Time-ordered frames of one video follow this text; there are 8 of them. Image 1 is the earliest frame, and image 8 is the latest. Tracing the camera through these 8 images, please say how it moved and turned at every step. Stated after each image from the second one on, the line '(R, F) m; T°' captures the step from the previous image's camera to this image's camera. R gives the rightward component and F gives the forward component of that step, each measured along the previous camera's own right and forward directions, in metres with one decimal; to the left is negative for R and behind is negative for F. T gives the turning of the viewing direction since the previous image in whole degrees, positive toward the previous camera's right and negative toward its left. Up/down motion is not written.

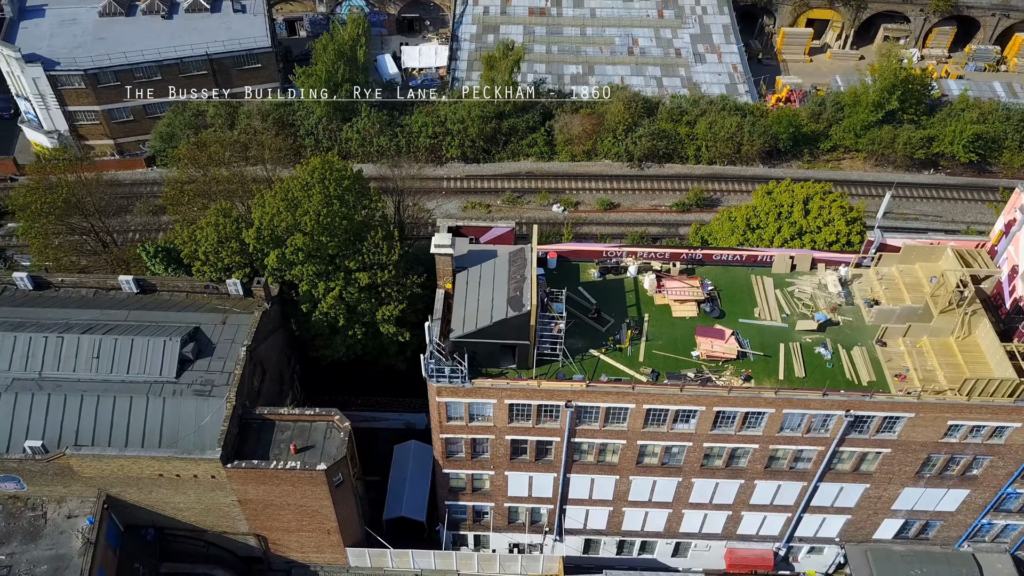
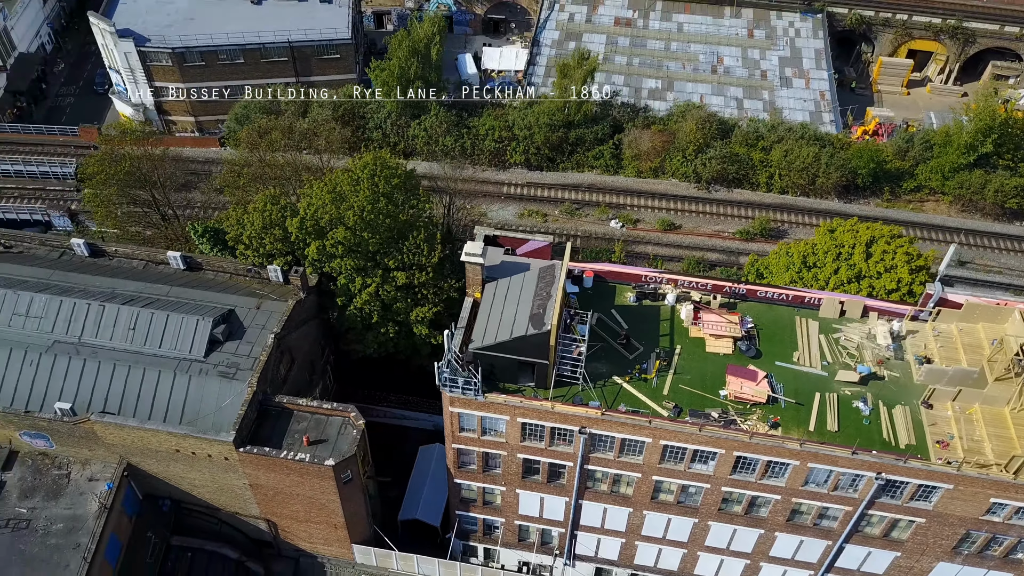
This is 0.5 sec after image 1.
(+2.1, +0.8) m; -6°
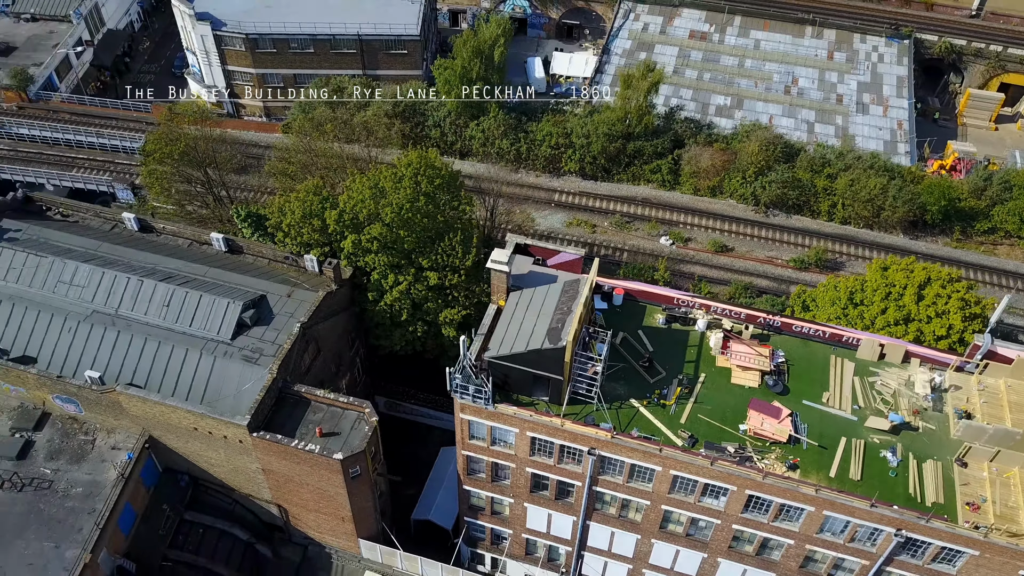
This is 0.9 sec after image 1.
(+1.9, +0.5) m; -5°
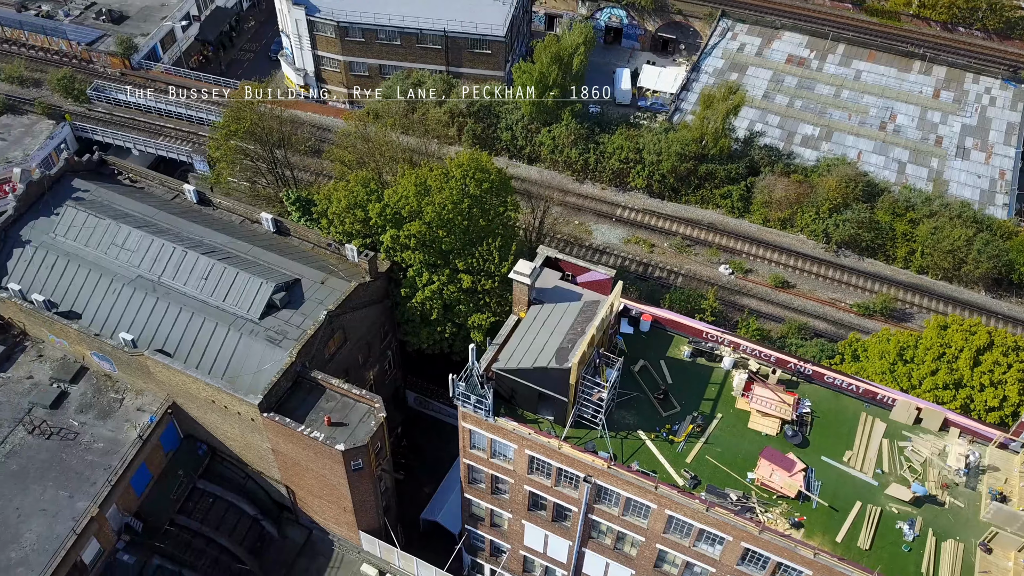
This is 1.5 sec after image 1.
(+3.0, +0.7) m; -7°
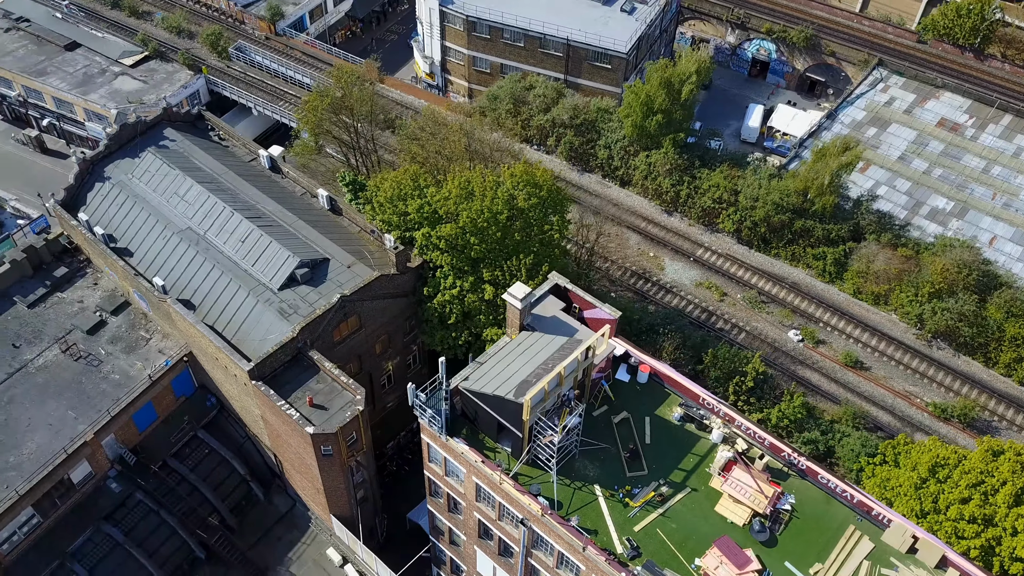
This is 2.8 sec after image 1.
(+6.5, +1.7) m; -11°
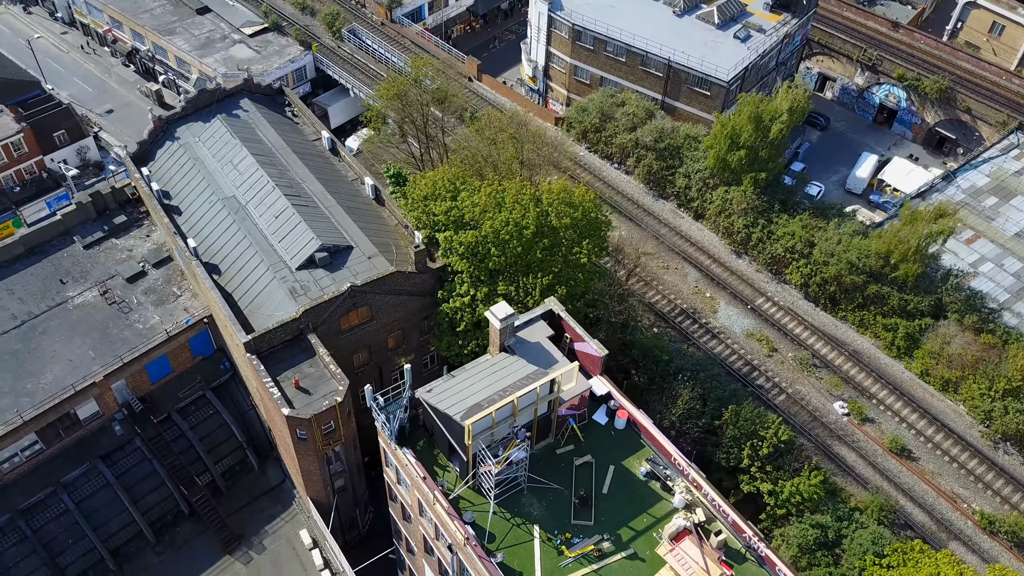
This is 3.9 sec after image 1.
(+5.7, +1.5) m; -9°
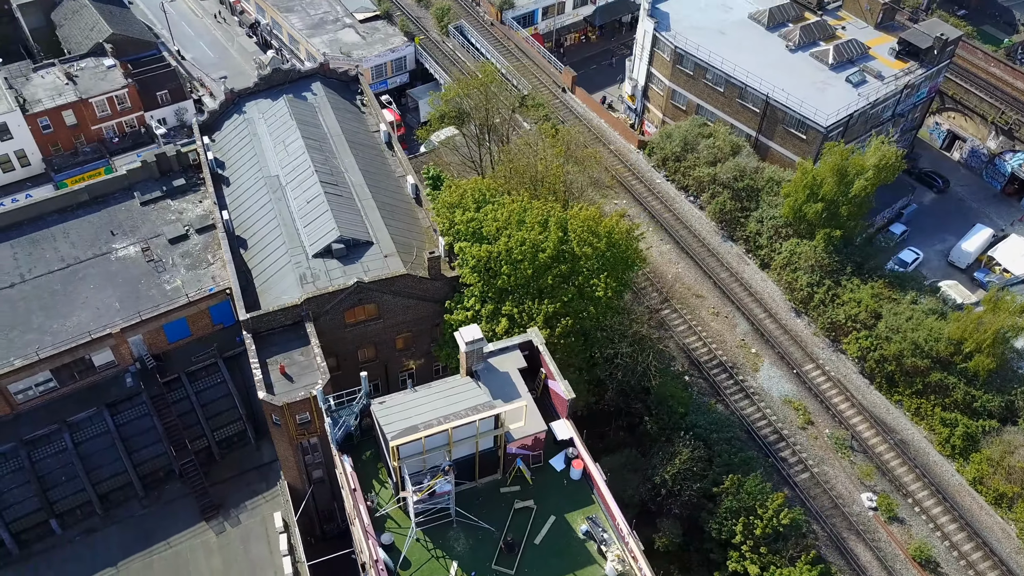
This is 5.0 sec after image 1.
(+5.7, +1.8) m; -9°
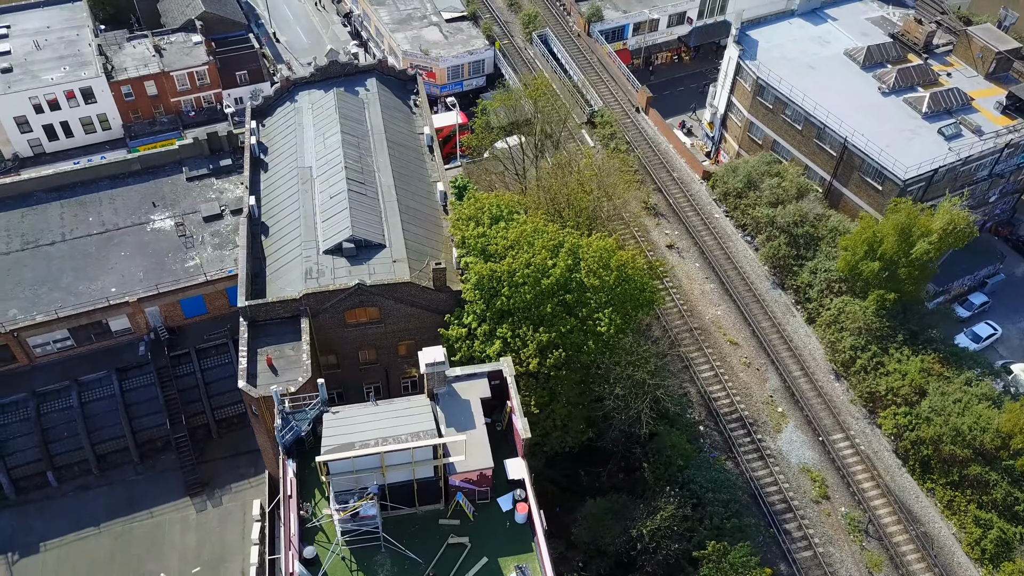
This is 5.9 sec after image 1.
(+4.8, +1.6) m; -8°
